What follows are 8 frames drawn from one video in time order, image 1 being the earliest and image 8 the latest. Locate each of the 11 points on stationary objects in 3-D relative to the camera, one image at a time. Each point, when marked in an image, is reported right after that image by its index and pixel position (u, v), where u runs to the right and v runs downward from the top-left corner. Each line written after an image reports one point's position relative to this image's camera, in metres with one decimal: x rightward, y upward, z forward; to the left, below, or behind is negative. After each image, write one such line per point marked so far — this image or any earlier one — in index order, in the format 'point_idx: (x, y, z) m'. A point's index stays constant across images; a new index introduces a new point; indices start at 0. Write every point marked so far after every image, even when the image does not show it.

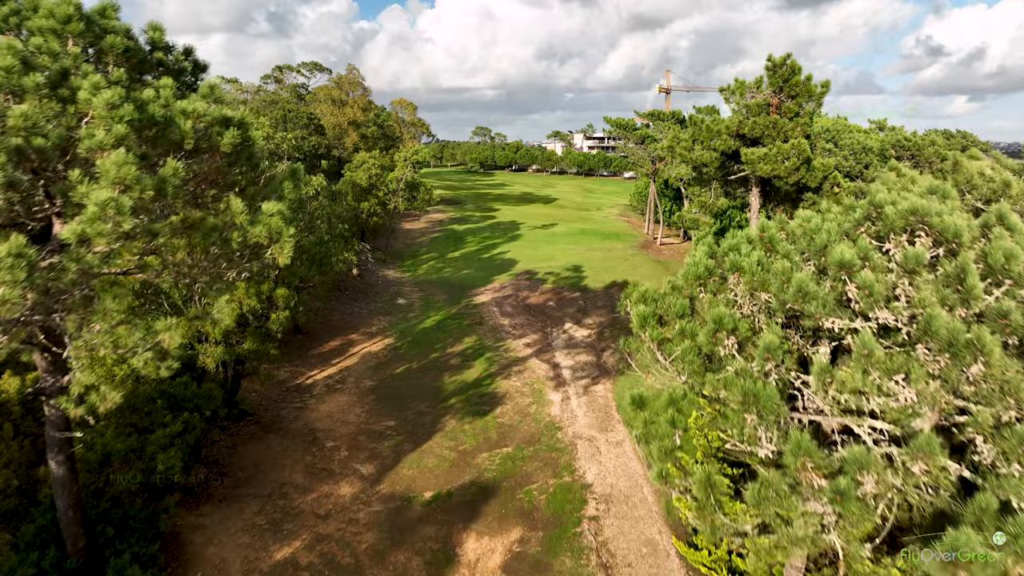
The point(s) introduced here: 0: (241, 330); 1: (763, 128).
0: (-5.4, -0.8, +14.6) m
1: (+6.5, +4.1, +18.8) m
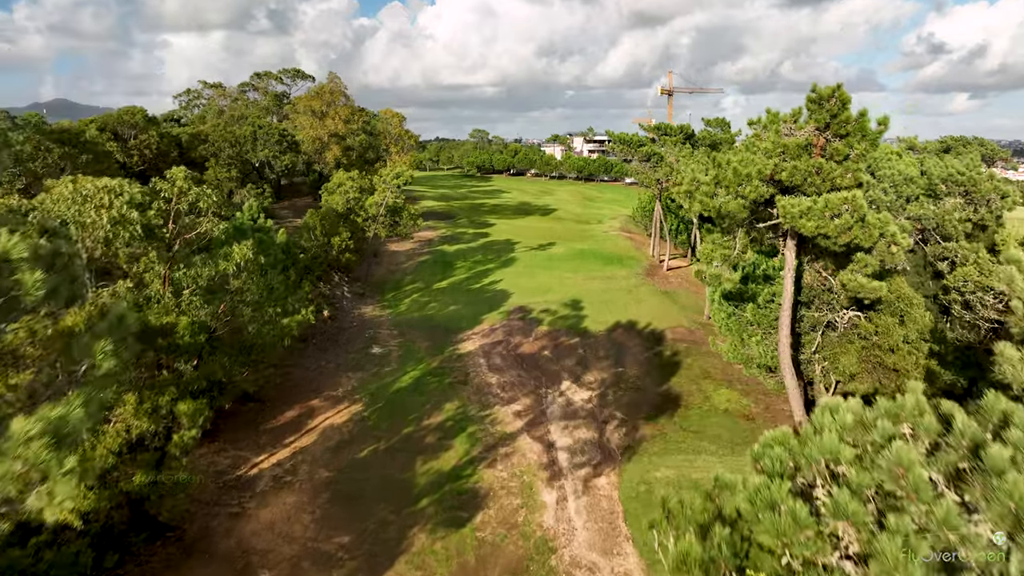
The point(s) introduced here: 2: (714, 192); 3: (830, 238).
0: (-5.8, -2.6, +11.0) m
1: (+6.1, +2.4, +15.2) m
2: (+4.7, +2.2, +17.1) m
3: (+6.6, +1.0, +15.1) m
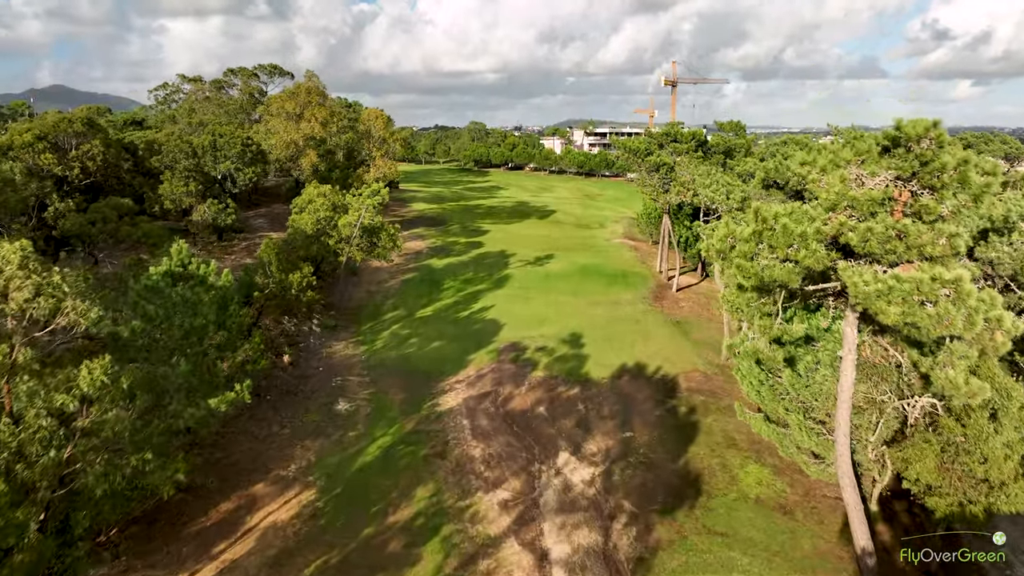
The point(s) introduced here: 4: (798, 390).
0: (-6.1, -4.3, +7.2) m
1: (+5.8, +0.8, +11.4) m
2: (+4.4, +0.6, +13.2) m
3: (+6.2, -0.6, +11.3) m
4: (+6.7, -2.4, +16.9) m
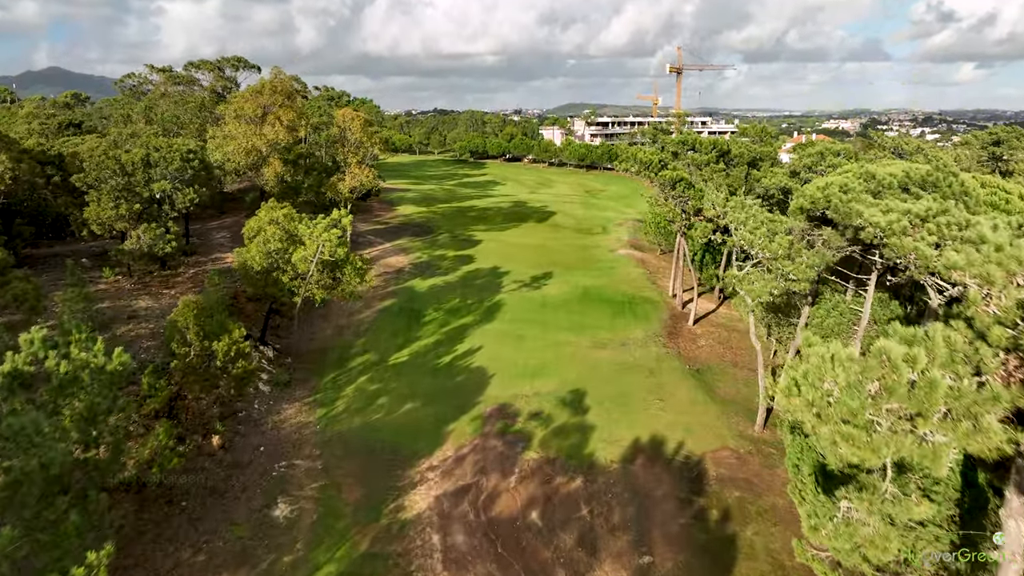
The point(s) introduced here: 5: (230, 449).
0: (-6.5, -6.4, +2.4) m
1: (+5.4, -1.2, +6.4) m
2: (+4.0, -1.4, +8.3) m
3: (+5.9, -2.6, +6.3) m
4: (+6.3, -4.3, +12.0) m
5: (-7.7, -4.3, +20.0) m
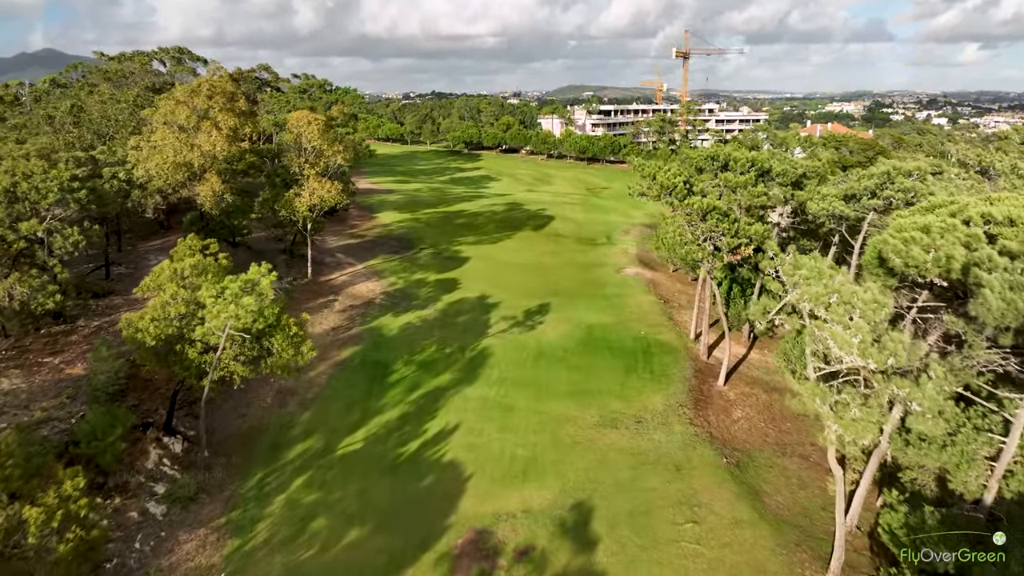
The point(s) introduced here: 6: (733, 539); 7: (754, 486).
0: (-6.9, -8.9, -3.8) m
1: (+5.0, -3.7, +0.1) m
2: (+3.6, -3.8, +2.0) m
3: (+5.4, -5.0, +0.1) m
4: (+5.9, -6.6, +5.8) m
5: (-8.2, -6.4, +13.7) m
6: (+5.2, -5.9, +17.3) m
7: (+6.6, -5.3, +19.8) m
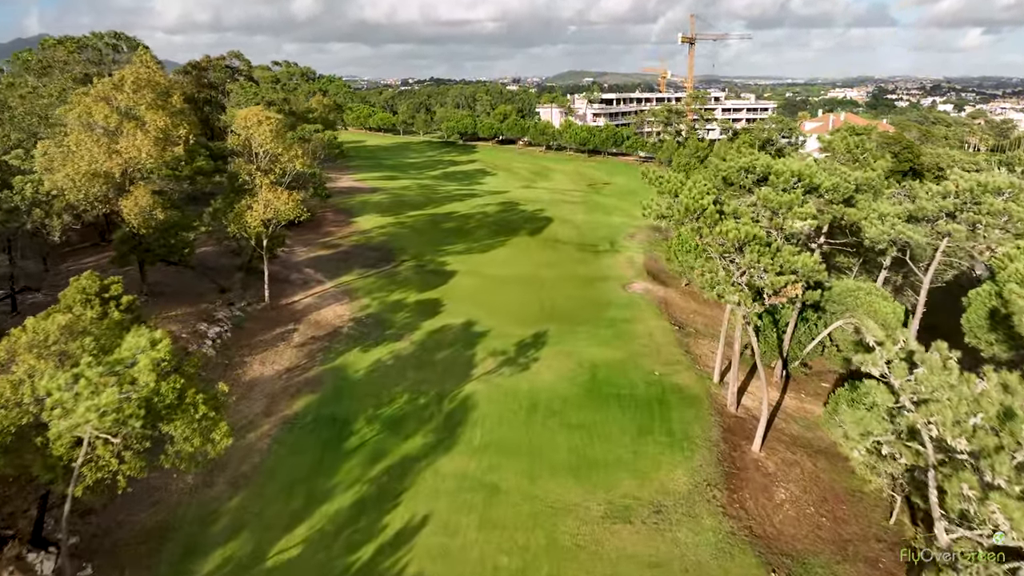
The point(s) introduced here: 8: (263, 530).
0: (-7.3, -10.7, -8.6) m
1: (+4.6, -5.4, -4.8) m
2: (+3.2, -5.4, -2.9) m
3: (+5.0, -6.8, -4.8) m
4: (+5.5, -8.2, +0.9) m
5: (-8.6, -7.9, +8.8) m
6: (+4.8, -7.4, +12.4) m
7: (+6.2, -6.7, +14.9) m
8: (-5.9, -5.7, +17.3) m
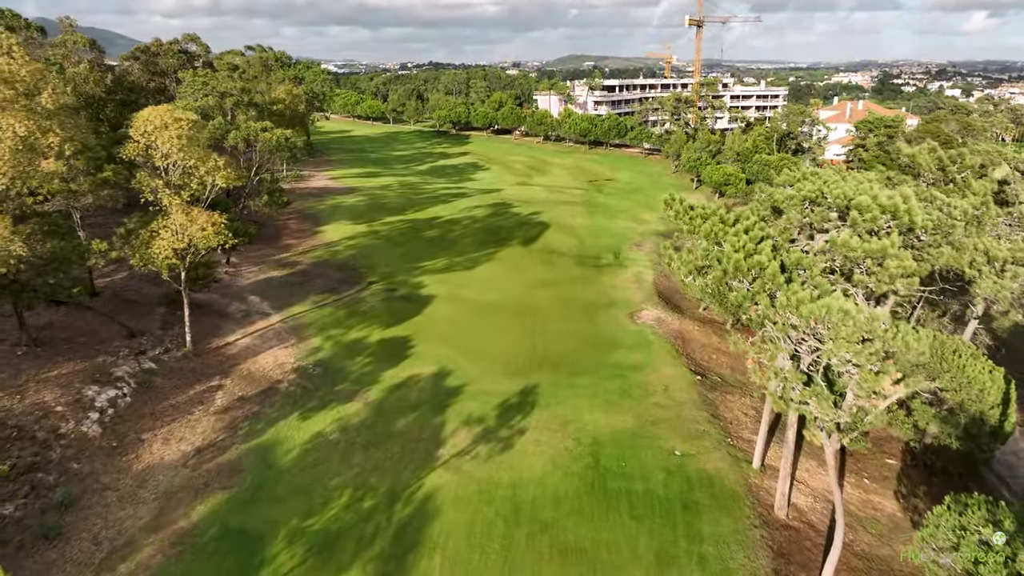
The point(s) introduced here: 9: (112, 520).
0: (-7.9, -12.9, -14.5) m
1: (+4.0, -7.5, -10.8) m
2: (+2.6, -7.5, -8.9) m
3: (+4.4, -8.9, -10.8) m
4: (+4.9, -10.2, -5.0) m
5: (-9.2, -9.8, +2.9) m
6: (+4.2, -9.2, +6.4) m
7: (+5.6, -8.5, +8.9) m
8: (-6.5, -7.4, +11.3) m
9: (-9.2, -5.3, +16.9) m
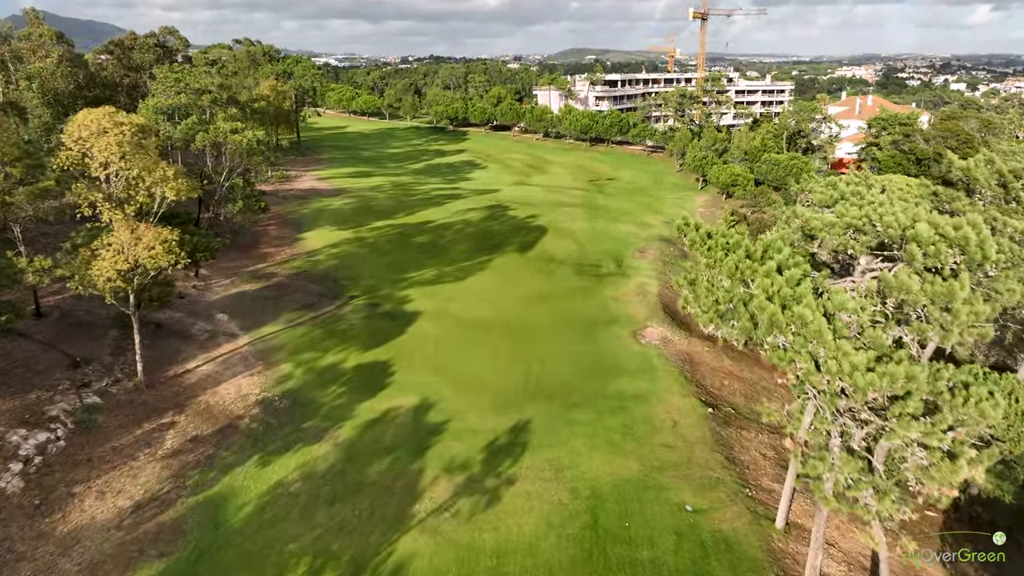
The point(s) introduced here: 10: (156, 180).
0: (-8.3, -13.9, -17.0) m
1: (+3.6, -8.5, -13.4) m
2: (+2.2, -8.5, -11.5) m
3: (+4.0, -9.9, -13.4) m
4: (+4.5, -11.2, -7.6) m
5: (-9.5, -10.7, +0.4) m
6: (+3.8, -10.0, +3.8) m
7: (+5.2, -9.3, +6.3) m
8: (-6.9, -8.2, +8.8) m
9: (-9.6, -6.1, +14.3) m
10: (-9.7, +3.0, +20.0) m
